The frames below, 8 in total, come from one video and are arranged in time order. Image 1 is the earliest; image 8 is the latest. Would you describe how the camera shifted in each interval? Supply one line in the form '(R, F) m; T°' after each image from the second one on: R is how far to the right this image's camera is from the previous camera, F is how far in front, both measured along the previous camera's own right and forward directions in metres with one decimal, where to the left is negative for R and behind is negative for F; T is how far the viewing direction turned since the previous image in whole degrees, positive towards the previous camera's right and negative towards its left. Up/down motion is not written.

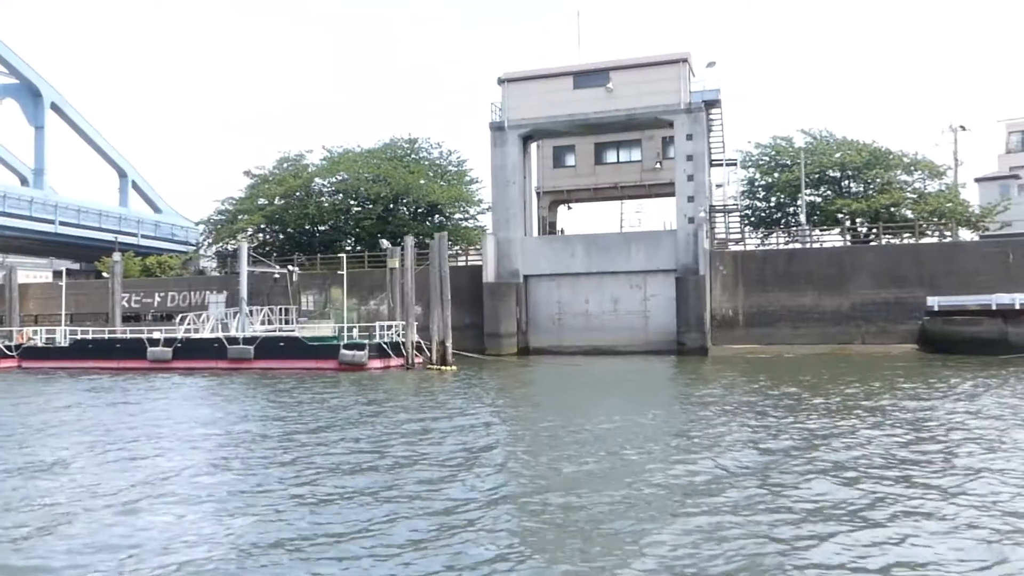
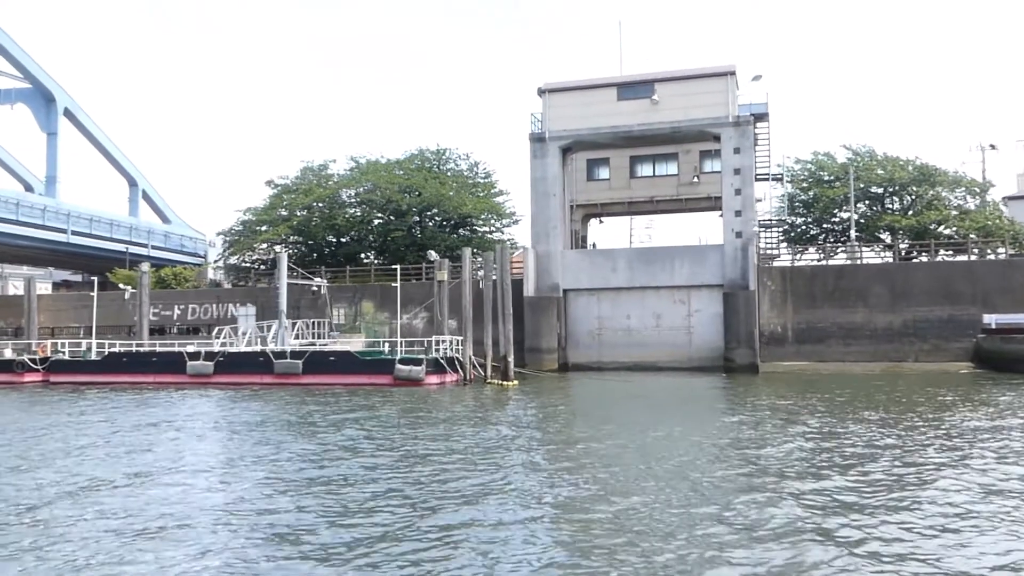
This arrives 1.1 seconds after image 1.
(-2.4, +0.8) m; +2°
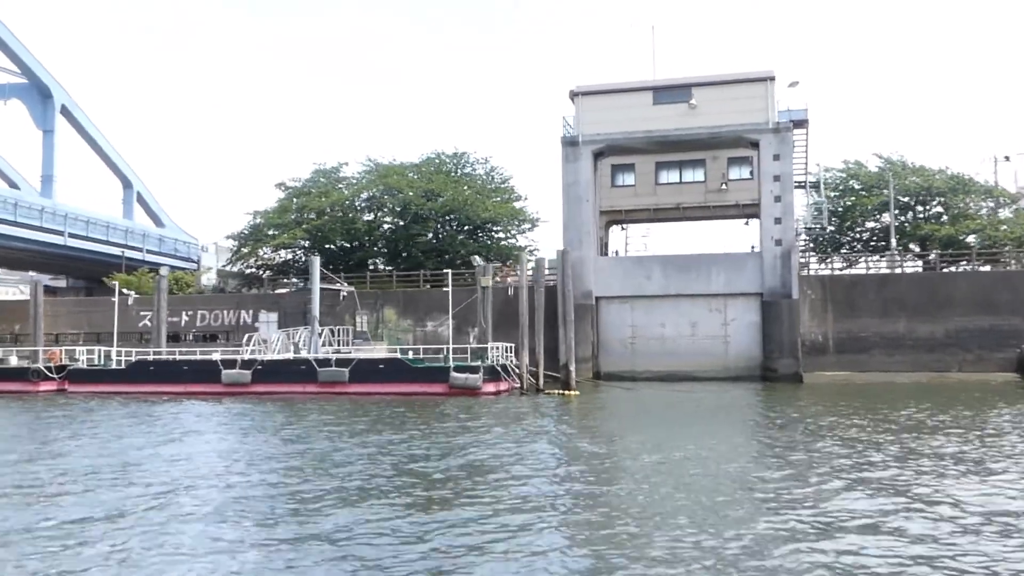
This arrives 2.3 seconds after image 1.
(-2.7, +1.0) m; +3°
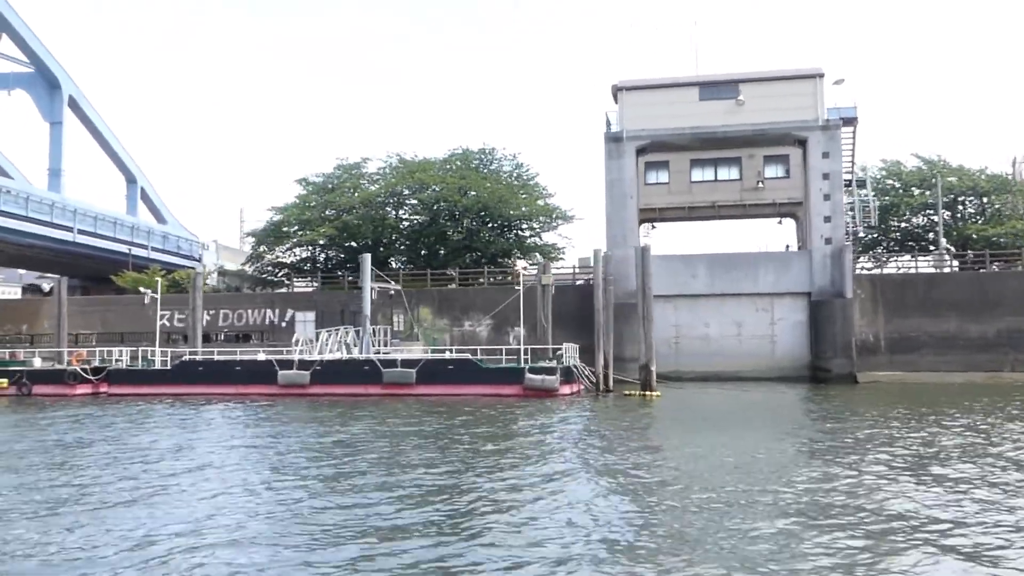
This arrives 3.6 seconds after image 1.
(-3.0, +0.9) m; +3°
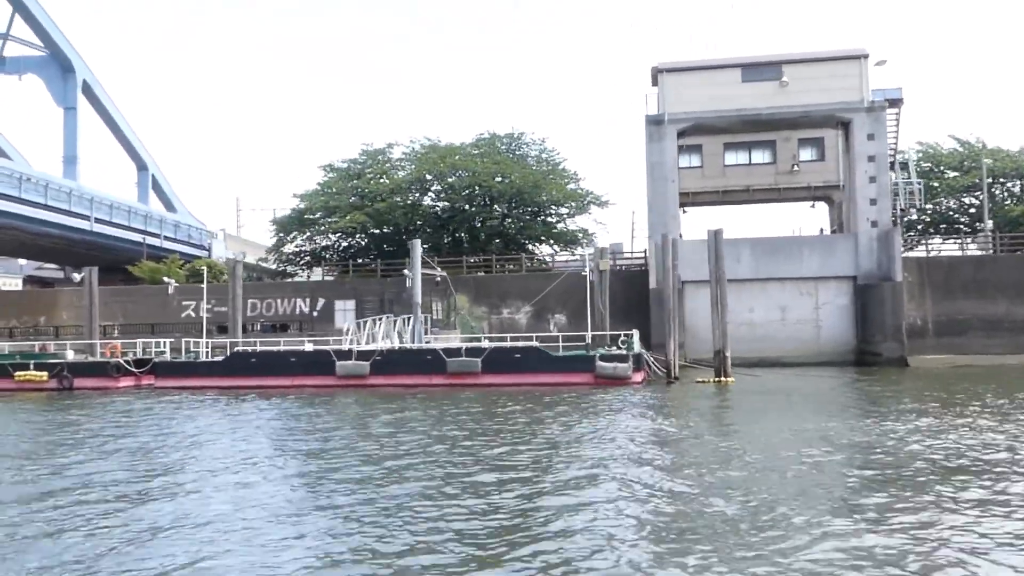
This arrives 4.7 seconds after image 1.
(-2.4, +0.6) m; +2°
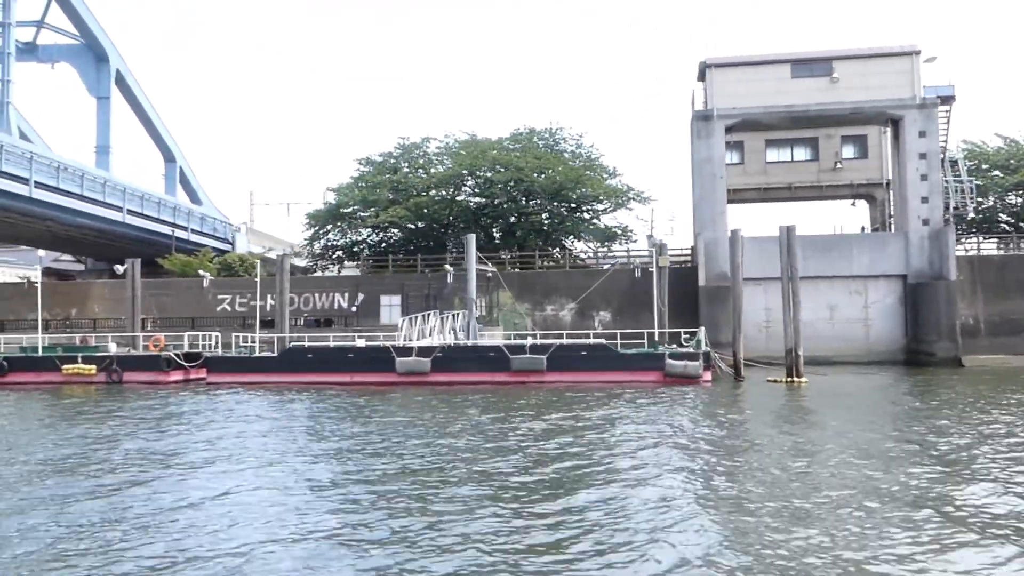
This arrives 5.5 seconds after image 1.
(-1.8, +0.4) m; +1°
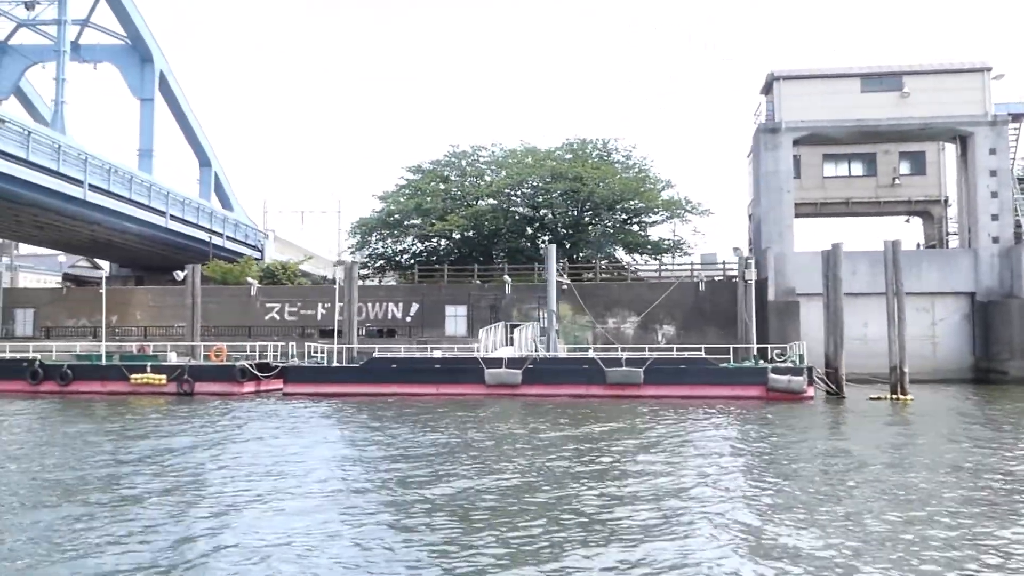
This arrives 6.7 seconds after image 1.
(-2.8, +0.7) m; +1°
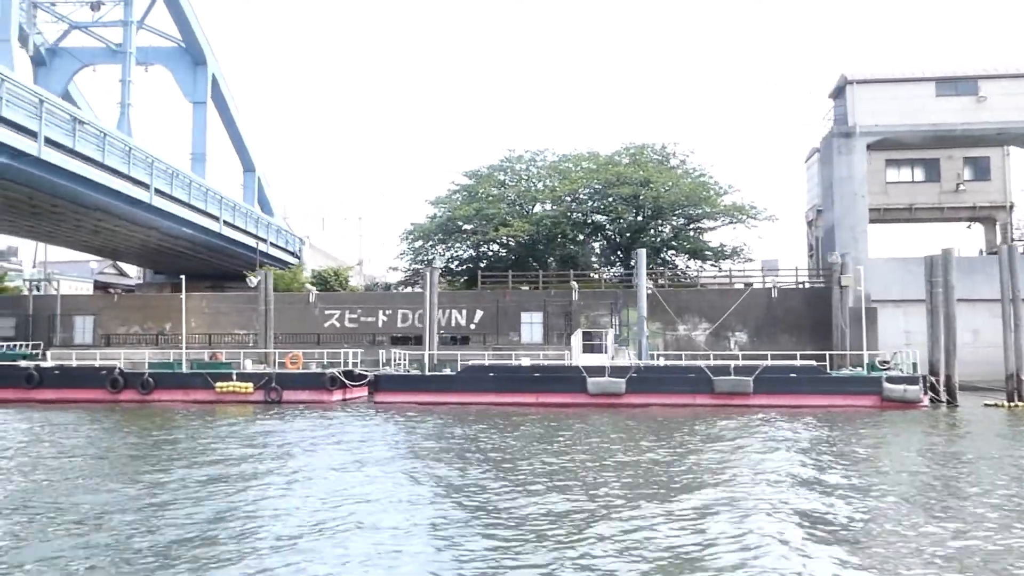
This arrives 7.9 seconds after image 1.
(-2.8, +0.6) m; +1°
